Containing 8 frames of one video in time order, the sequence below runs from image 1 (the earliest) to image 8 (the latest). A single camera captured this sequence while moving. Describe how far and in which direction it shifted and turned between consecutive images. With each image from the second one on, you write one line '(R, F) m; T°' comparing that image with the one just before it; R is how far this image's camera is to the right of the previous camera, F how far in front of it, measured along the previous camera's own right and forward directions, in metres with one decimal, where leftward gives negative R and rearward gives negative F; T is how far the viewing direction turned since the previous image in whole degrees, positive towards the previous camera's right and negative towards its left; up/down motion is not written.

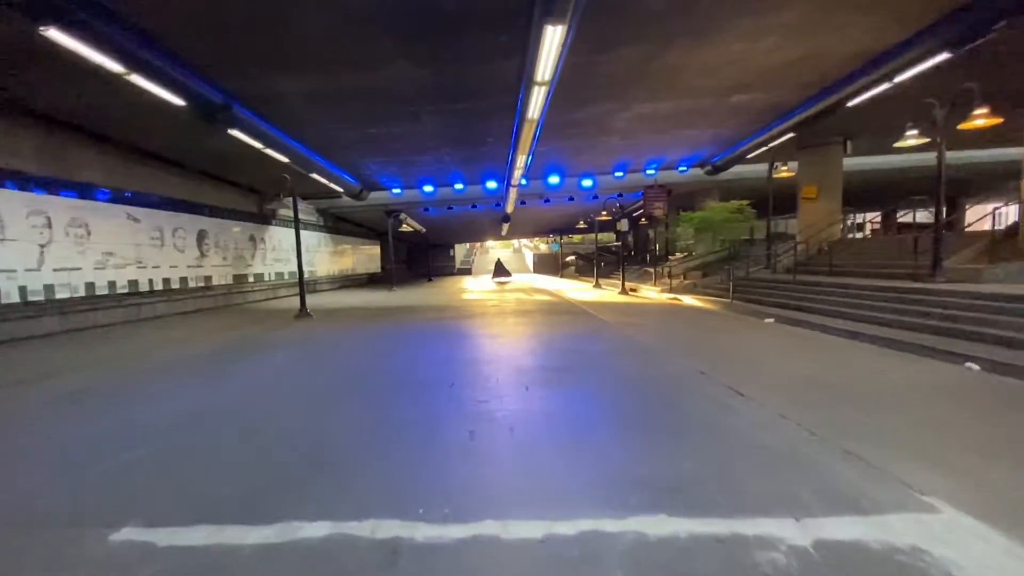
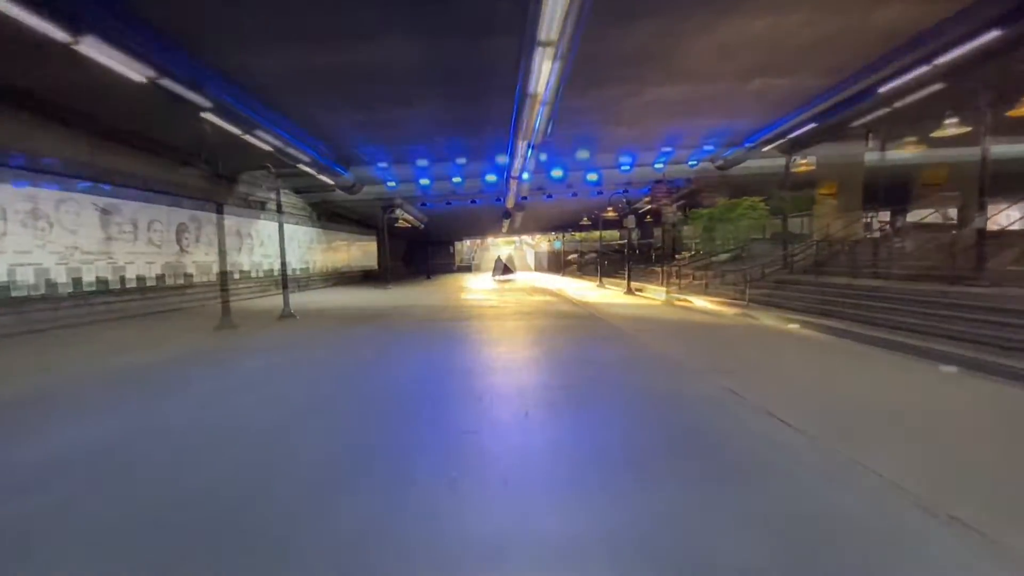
(0.0, +0.9) m; 0°
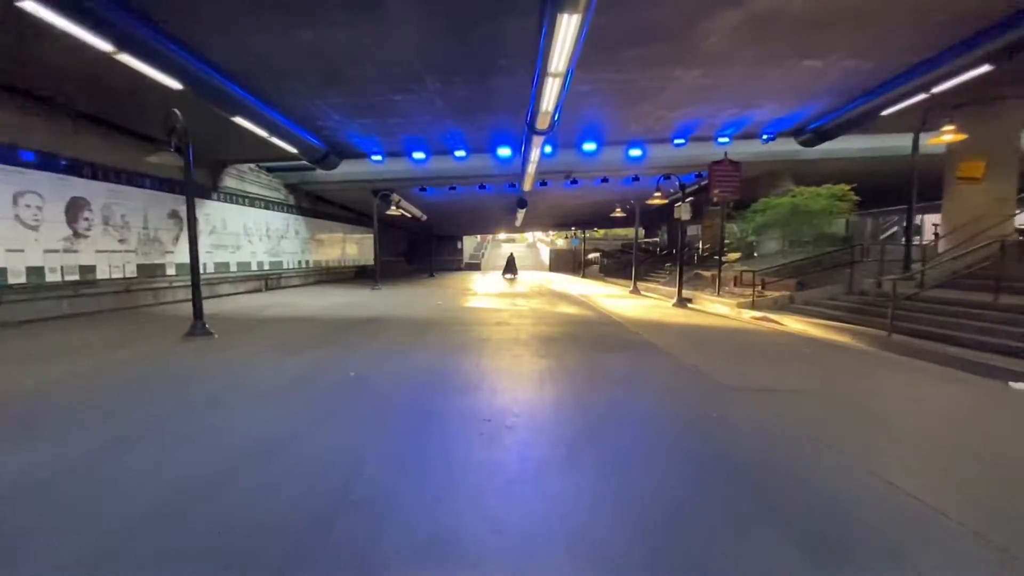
(-0.1, +0.9) m; 0°
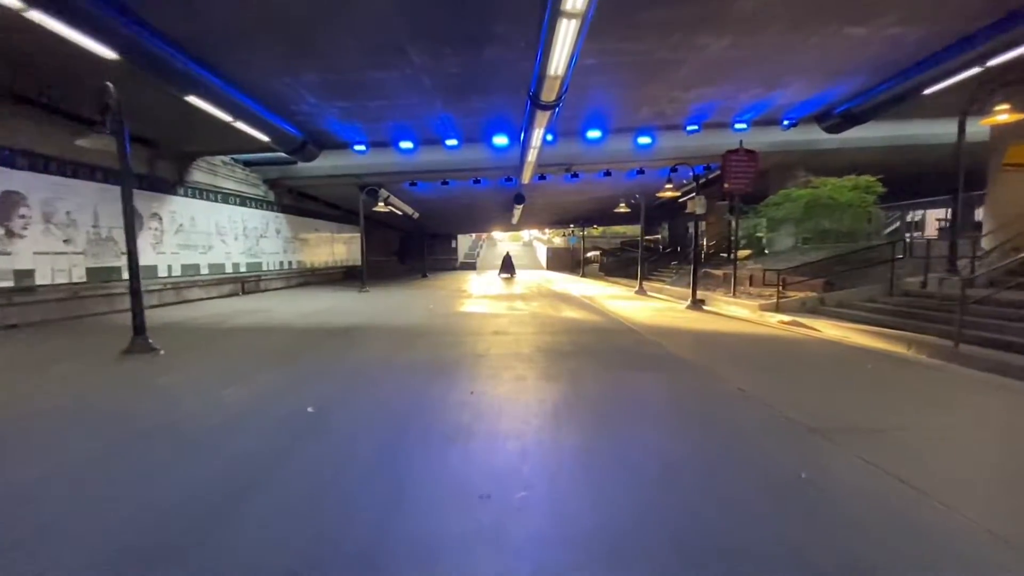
(-0.1, +1.3) m; 0°
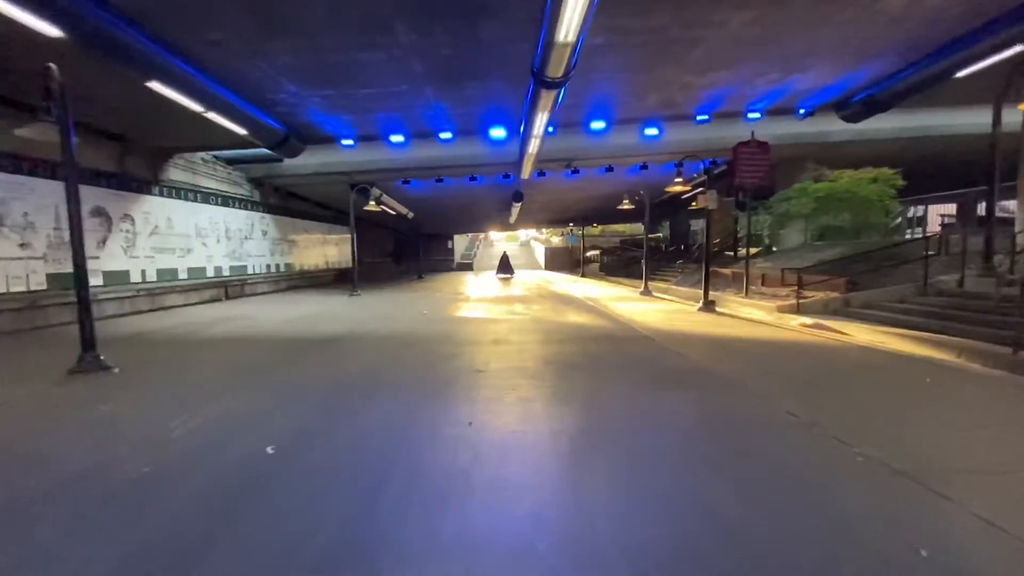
(-0.1, +0.8) m; 0°
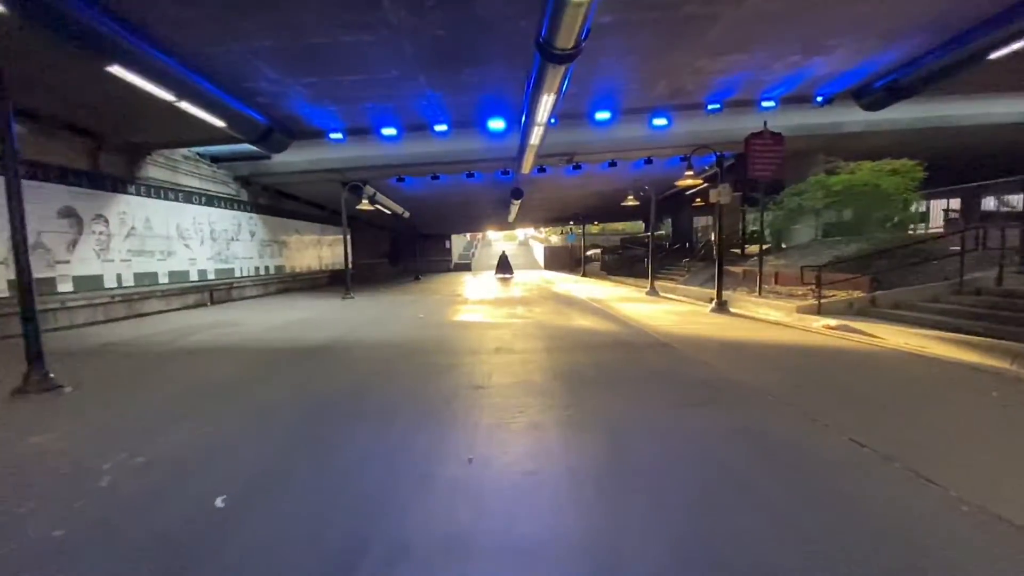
(-0.1, +0.7) m; 0°
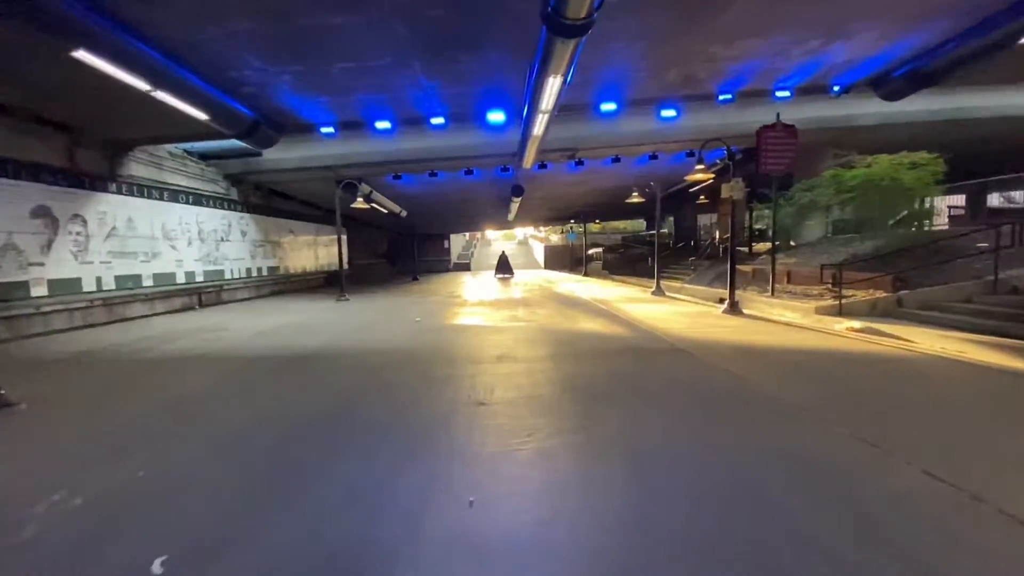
(0.0, +0.6) m; 0°
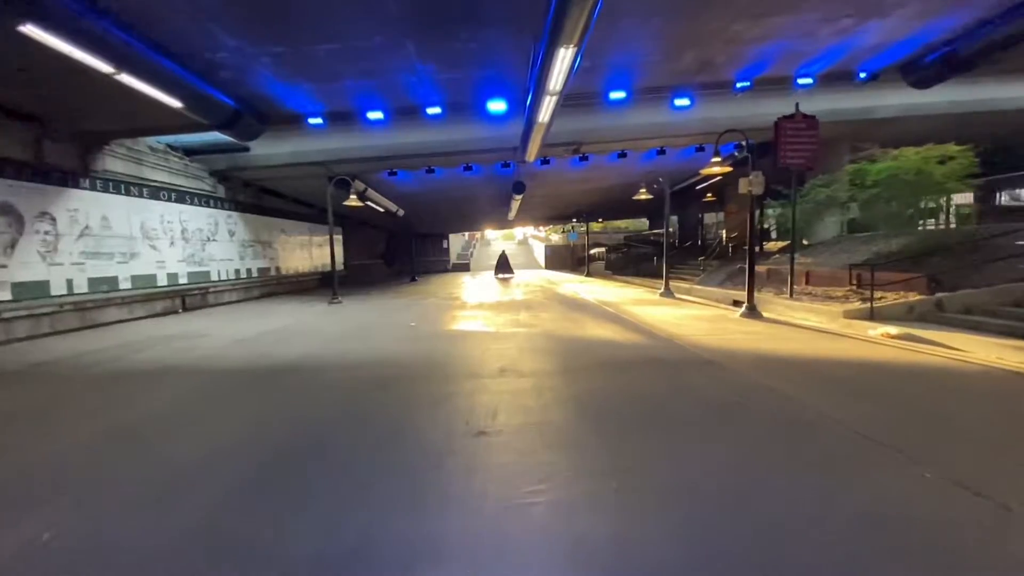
(-0.1, +0.7) m; 0°
